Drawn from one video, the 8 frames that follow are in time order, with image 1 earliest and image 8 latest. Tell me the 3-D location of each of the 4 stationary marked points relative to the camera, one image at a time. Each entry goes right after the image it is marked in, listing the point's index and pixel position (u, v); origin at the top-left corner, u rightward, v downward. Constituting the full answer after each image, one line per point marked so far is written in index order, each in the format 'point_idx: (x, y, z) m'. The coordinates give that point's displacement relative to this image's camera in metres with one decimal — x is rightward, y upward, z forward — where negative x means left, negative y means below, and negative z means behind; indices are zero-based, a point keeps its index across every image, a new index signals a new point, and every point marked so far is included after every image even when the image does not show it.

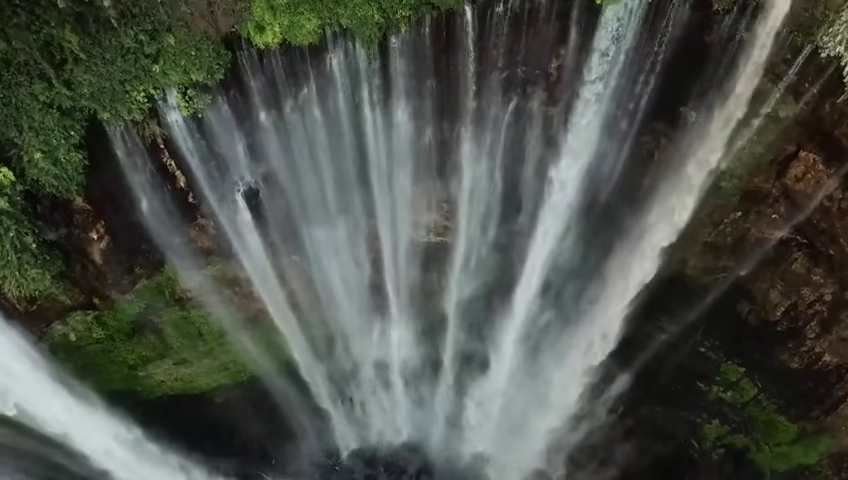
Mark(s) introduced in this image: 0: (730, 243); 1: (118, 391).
0: (+3.3, 0.0, +8.3) m
1: (-3.9, -2.0, +9.9) m
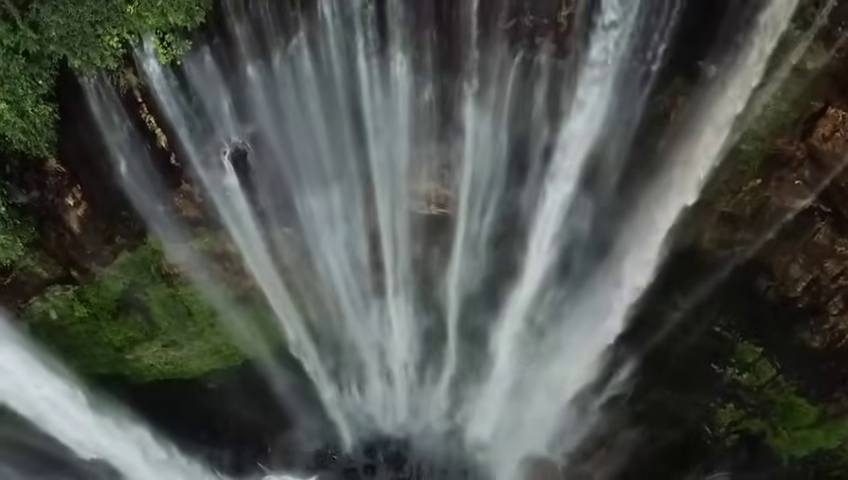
0: (+3.3, +0.3, +7.8) m
1: (-3.9, -1.7, +9.4) m
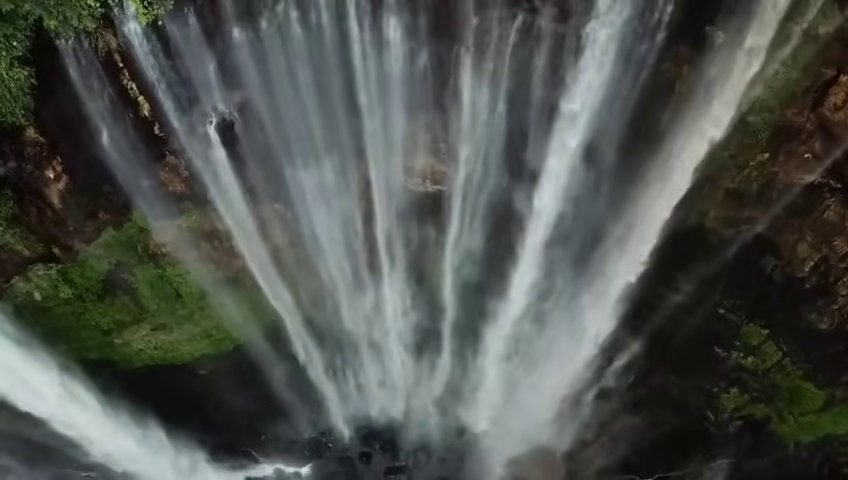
0: (+3.2, +0.5, +7.5) m
1: (-3.9, -1.5, +9.2) m
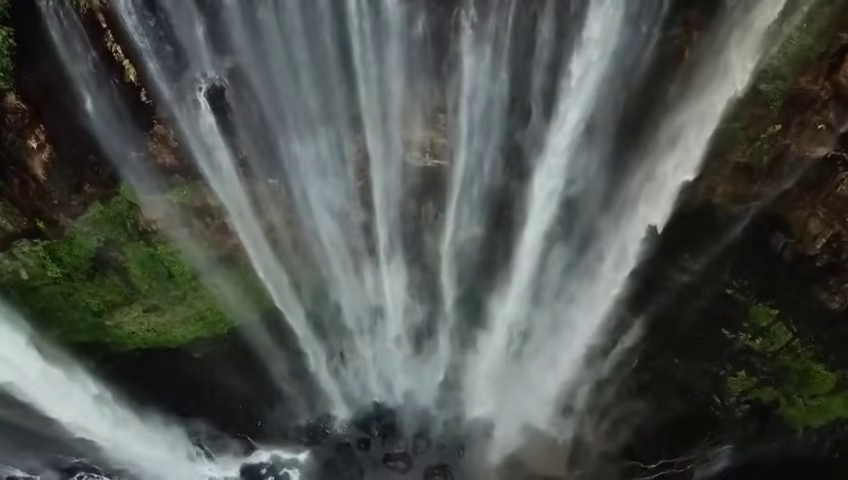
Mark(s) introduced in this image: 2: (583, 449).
0: (+3.2, +0.7, +7.3) m
1: (-3.9, -1.2, +8.9) m
2: (+2.0, -2.7, +9.9) m
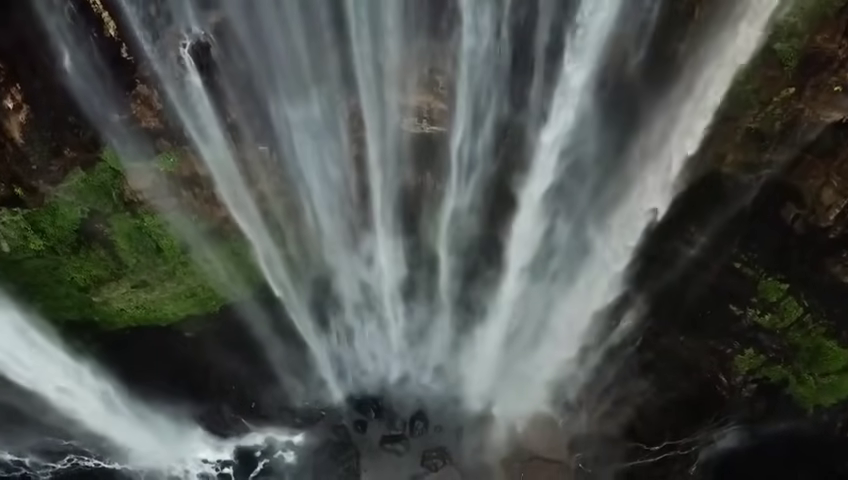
0: (+3.2, +1.0, +7.0) m
1: (-4.0, -0.9, +8.6) m
2: (+2.0, -2.4, +9.6) m
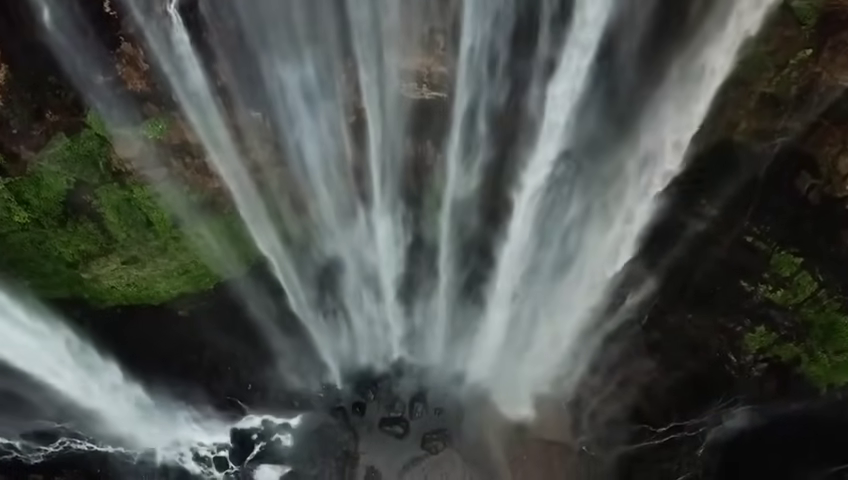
0: (+3.2, +1.3, +6.7) m
1: (-3.9, -0.6, +8.4) m
2: (+2.0, -2.1, +9.3) m
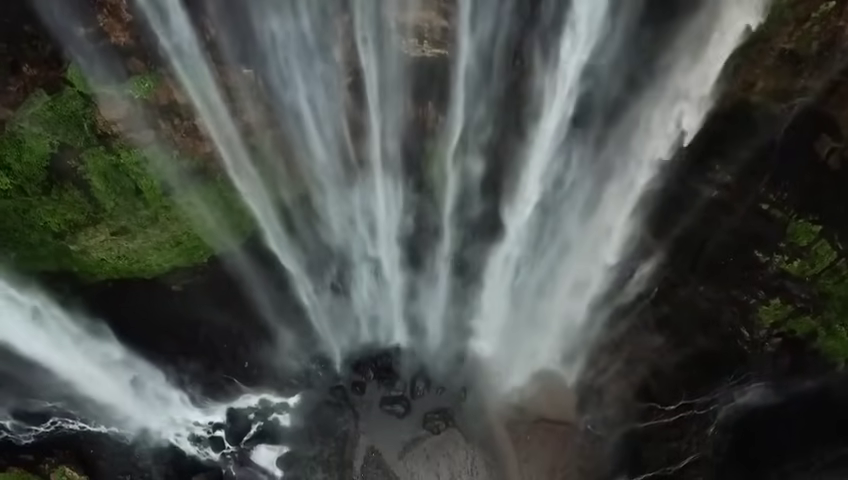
0: (+3.2, +1.6, +6.3) m
1: (-3.9, -0.3, +8.1) m
2: (+2.0, -1.7, +9.0) m
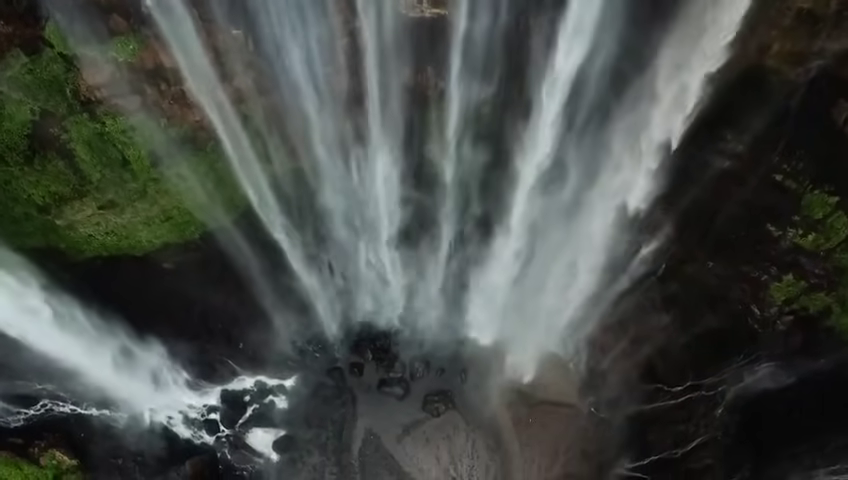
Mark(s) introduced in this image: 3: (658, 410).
0: (+3.2, +1.8, +6.0) m
1: (-3.9, -0.1, +7.8) m
2: (+2.0, -1.5, +8.8) m
3: (+2.6, -1.9, +8.5) m
